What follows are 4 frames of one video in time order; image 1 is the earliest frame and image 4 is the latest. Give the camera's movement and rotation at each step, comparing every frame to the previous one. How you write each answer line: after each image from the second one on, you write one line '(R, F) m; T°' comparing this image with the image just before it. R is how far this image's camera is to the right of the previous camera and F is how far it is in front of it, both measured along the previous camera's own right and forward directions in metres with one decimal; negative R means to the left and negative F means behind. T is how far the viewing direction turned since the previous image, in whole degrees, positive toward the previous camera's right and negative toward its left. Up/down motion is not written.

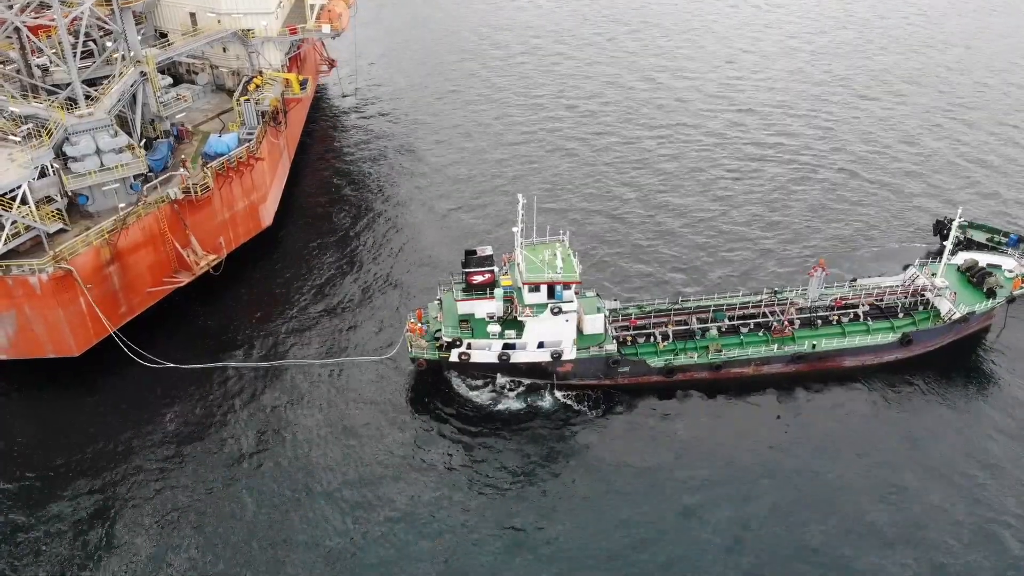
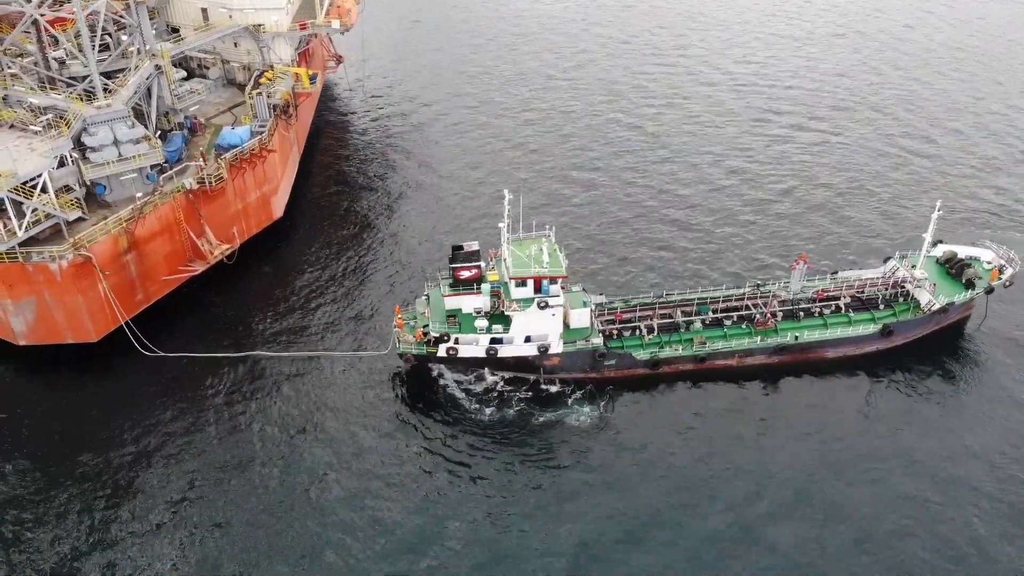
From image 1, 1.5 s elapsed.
(+1.0, -1.8) m; -1°
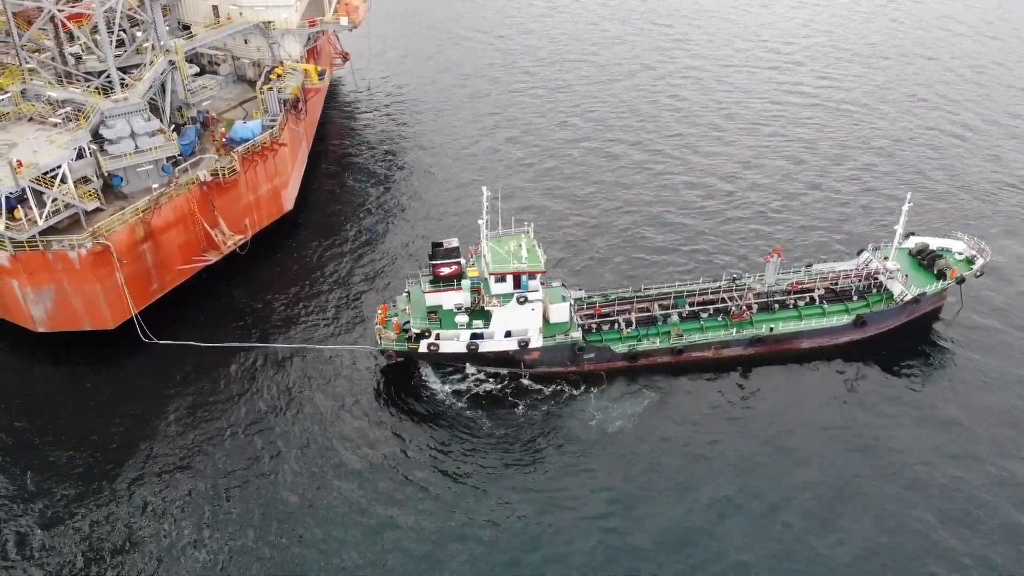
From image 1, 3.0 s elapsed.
(+1.4, -2.1) m; -1°
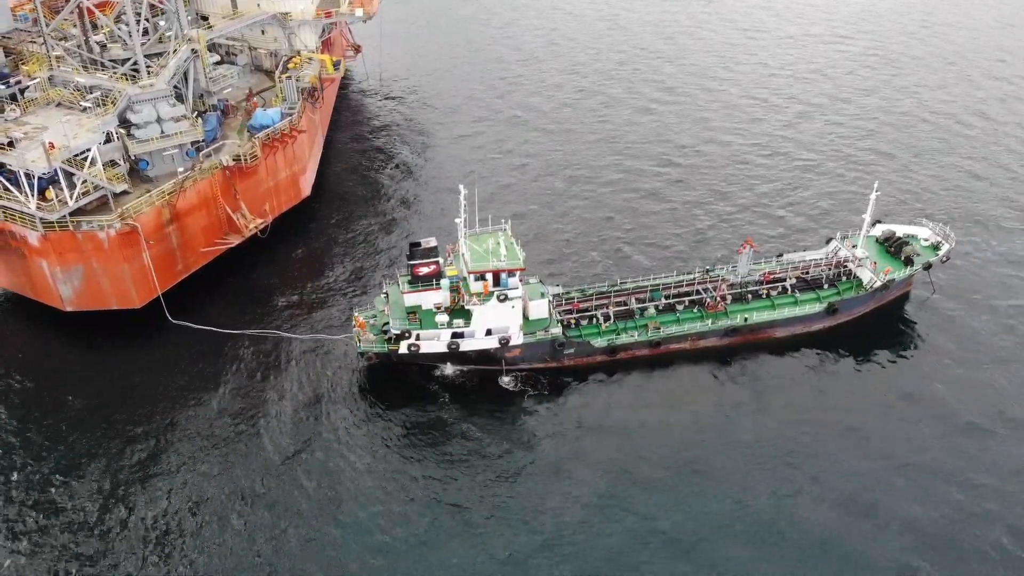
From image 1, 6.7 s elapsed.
(+2.0, -2.7) m; -2°
